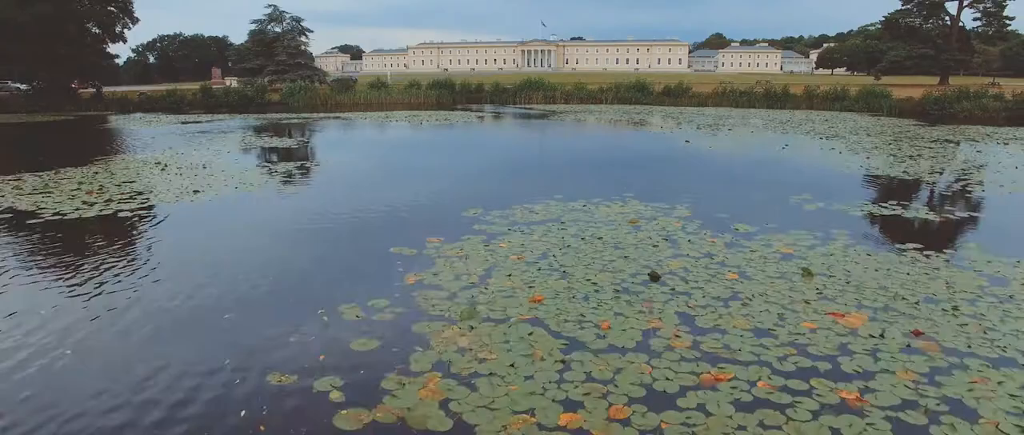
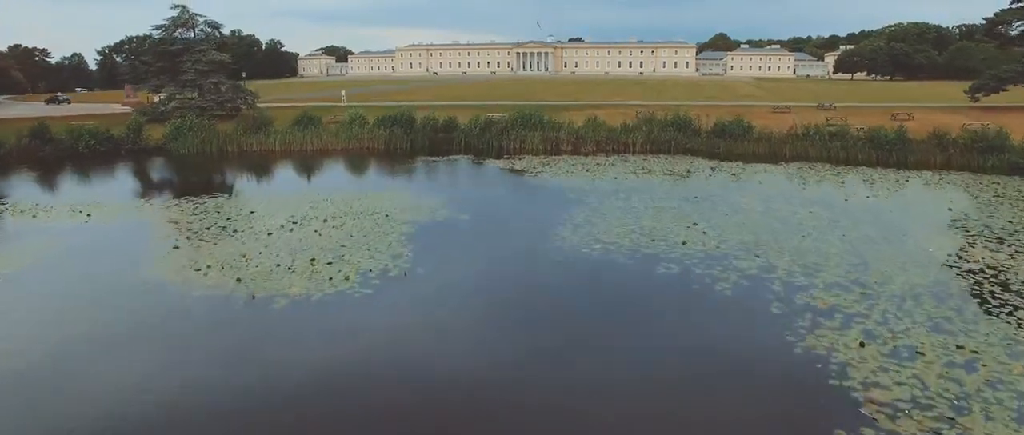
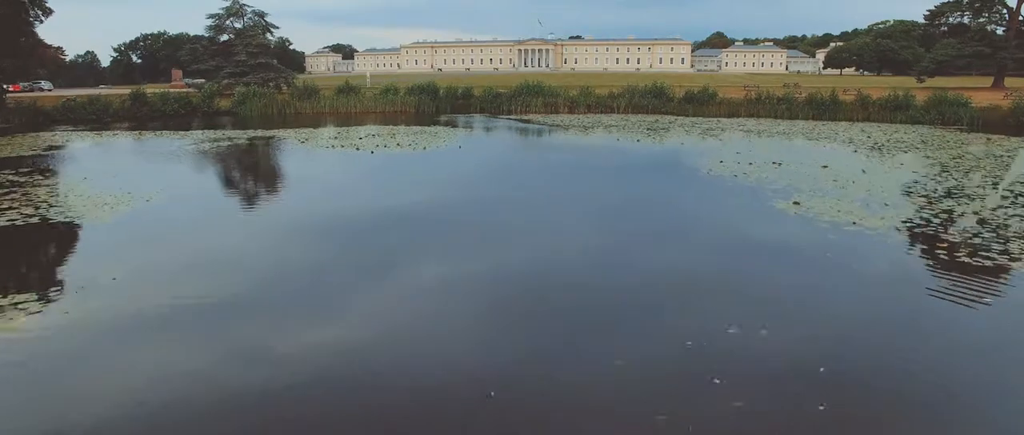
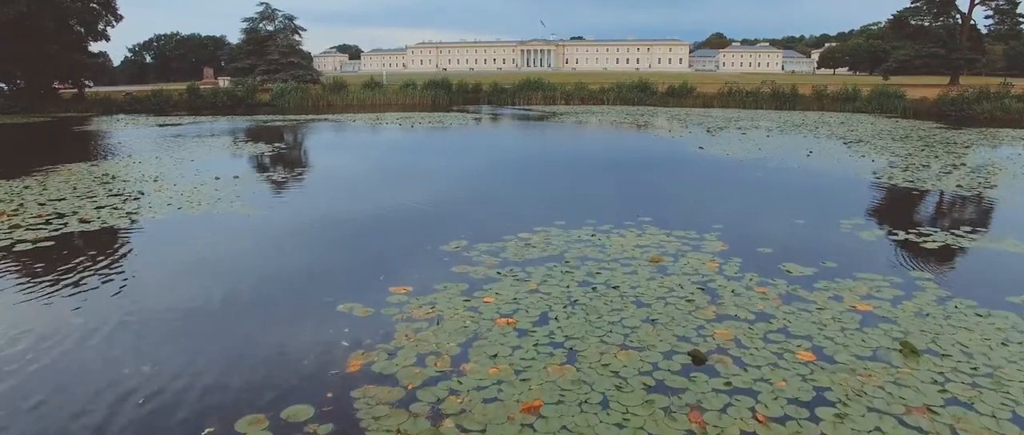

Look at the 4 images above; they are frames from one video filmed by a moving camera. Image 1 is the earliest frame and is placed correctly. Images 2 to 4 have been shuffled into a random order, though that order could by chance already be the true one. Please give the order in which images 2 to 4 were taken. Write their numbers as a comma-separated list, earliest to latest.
4, 3, 2
